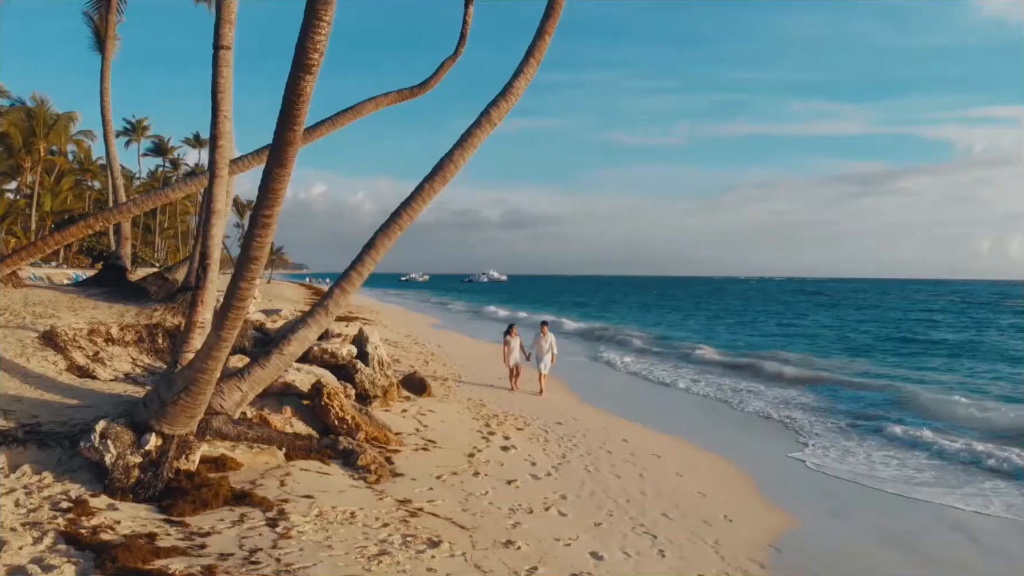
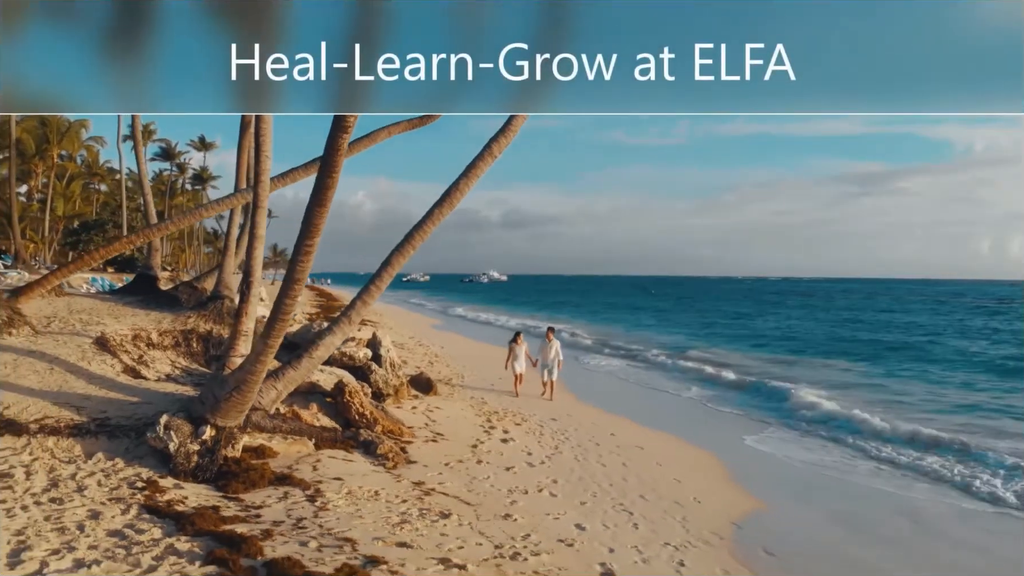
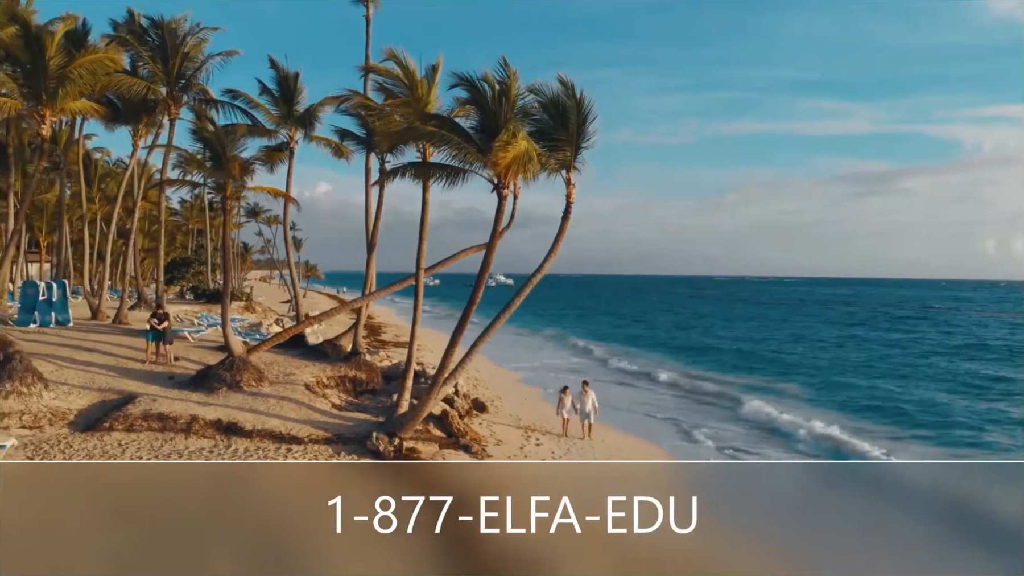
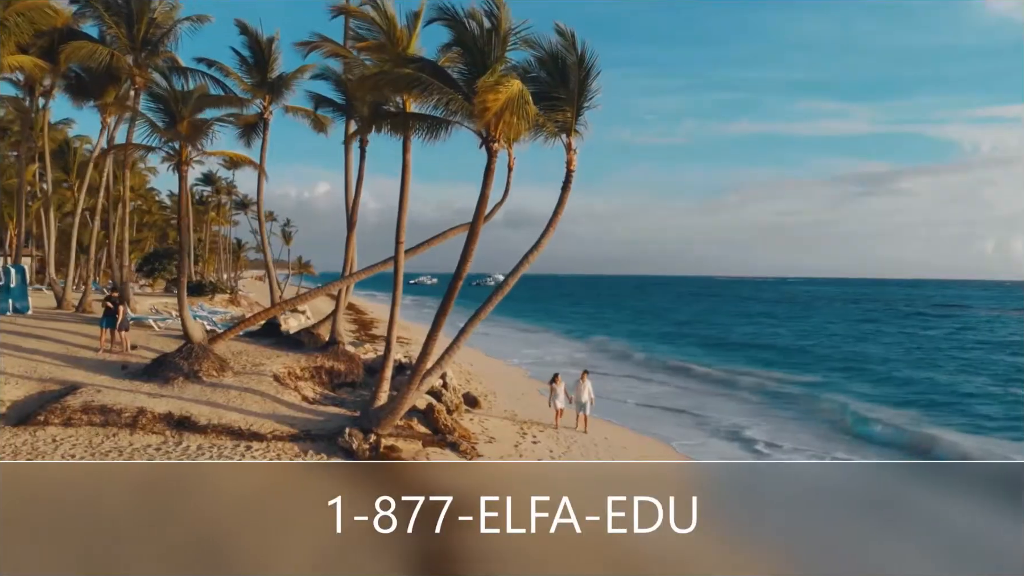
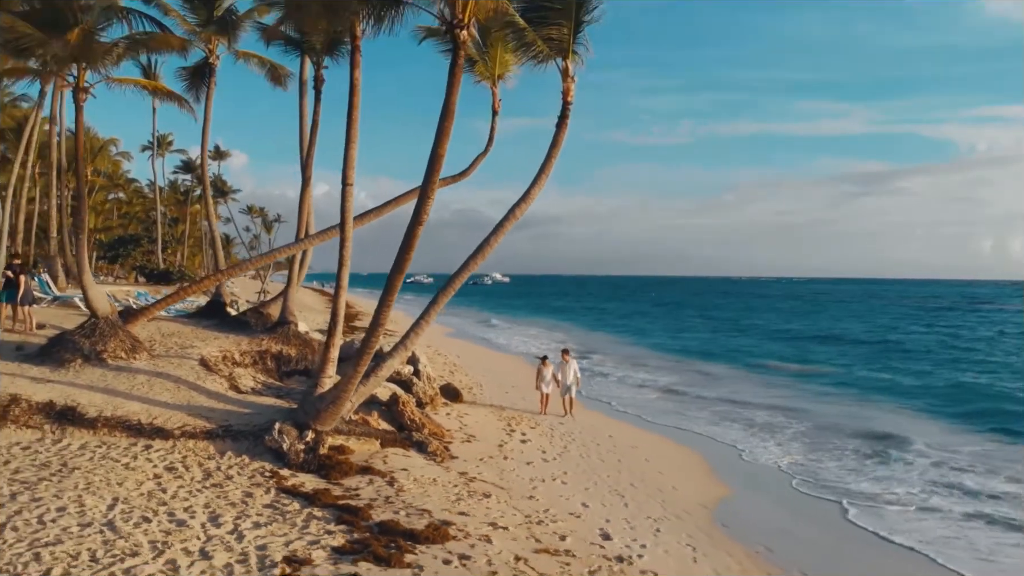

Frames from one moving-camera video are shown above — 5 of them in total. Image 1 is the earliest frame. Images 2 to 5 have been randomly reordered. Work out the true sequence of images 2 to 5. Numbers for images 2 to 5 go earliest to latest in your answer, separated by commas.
2, 5, 4, 3
